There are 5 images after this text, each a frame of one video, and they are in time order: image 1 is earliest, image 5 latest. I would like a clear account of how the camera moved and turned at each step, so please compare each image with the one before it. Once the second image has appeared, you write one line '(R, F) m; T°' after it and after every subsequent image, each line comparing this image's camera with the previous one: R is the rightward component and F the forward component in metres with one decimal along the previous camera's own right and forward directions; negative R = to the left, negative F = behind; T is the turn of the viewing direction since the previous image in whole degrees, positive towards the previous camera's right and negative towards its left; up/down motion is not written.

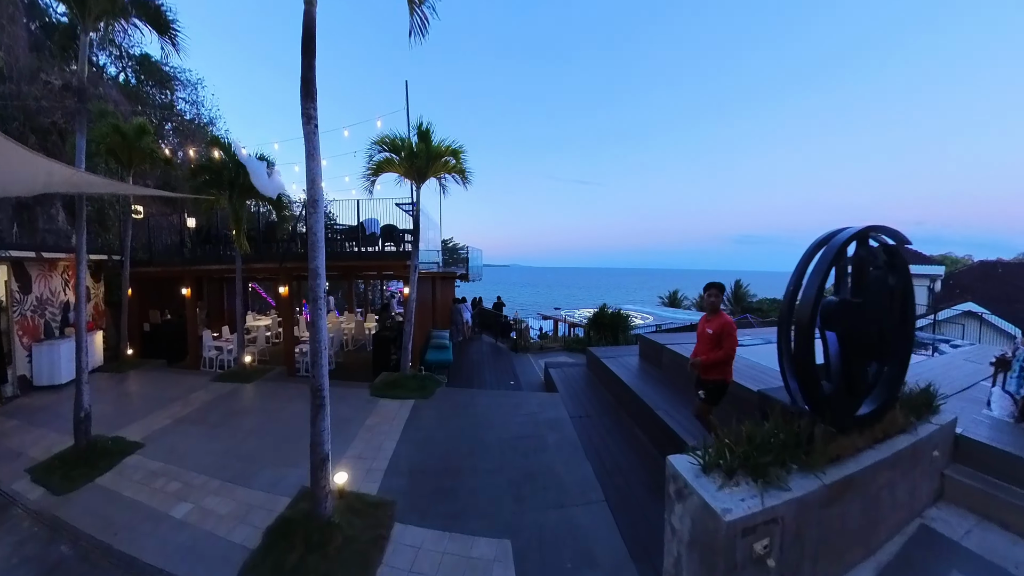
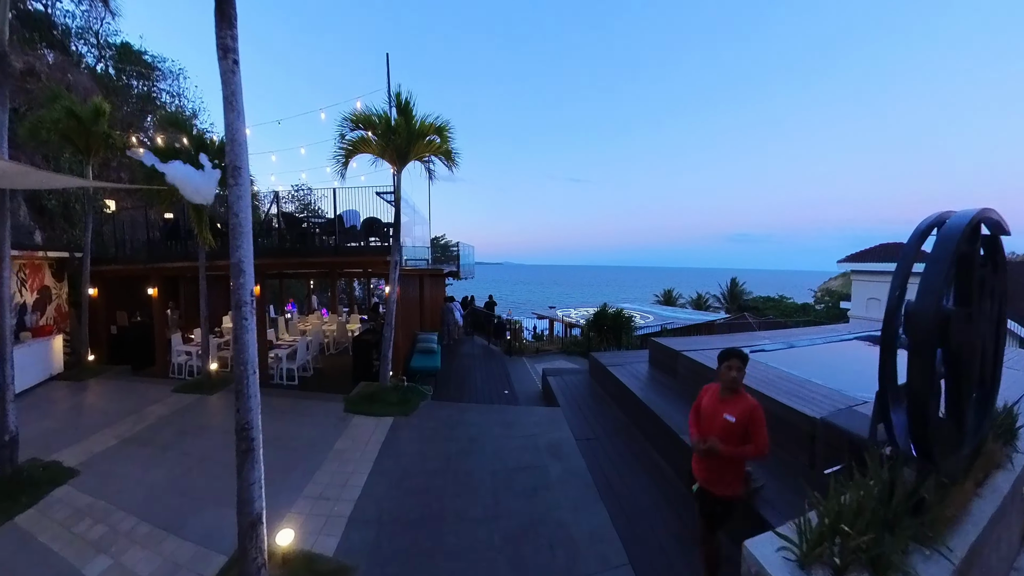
(0.0, +0.7) m; +1°
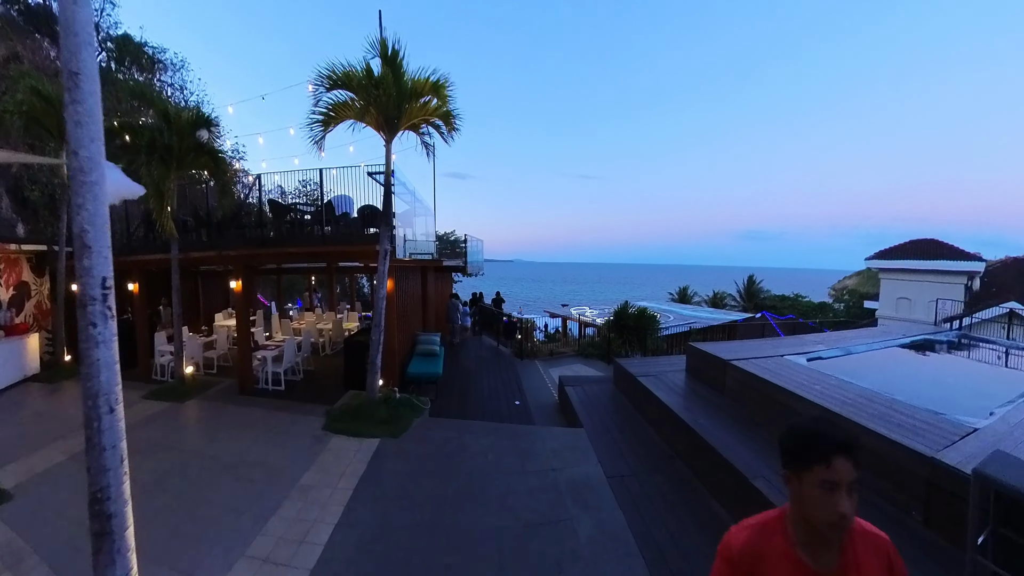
(0.0, +0.8) m; -1°
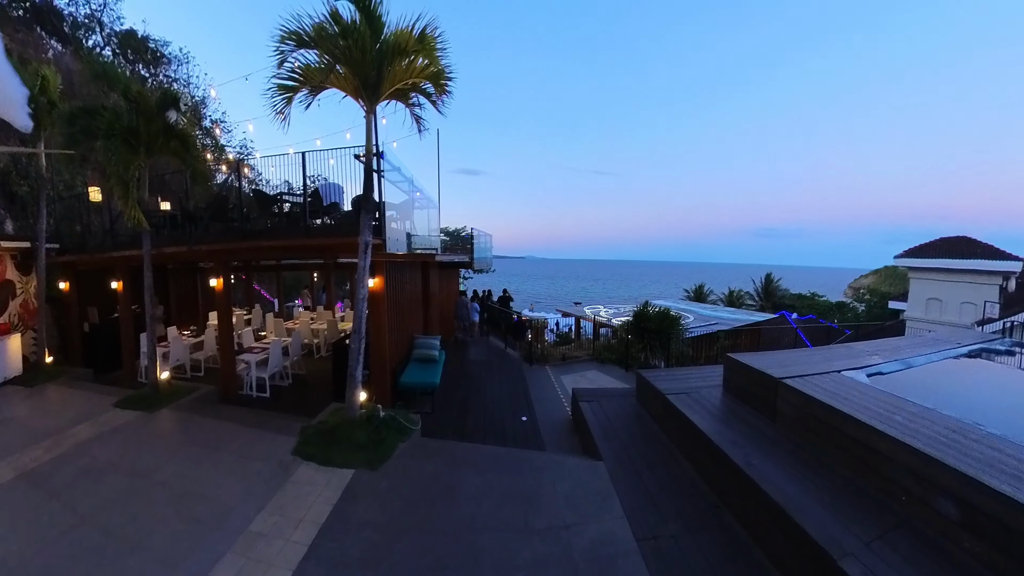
(+0.1, +0.6) m; -1°
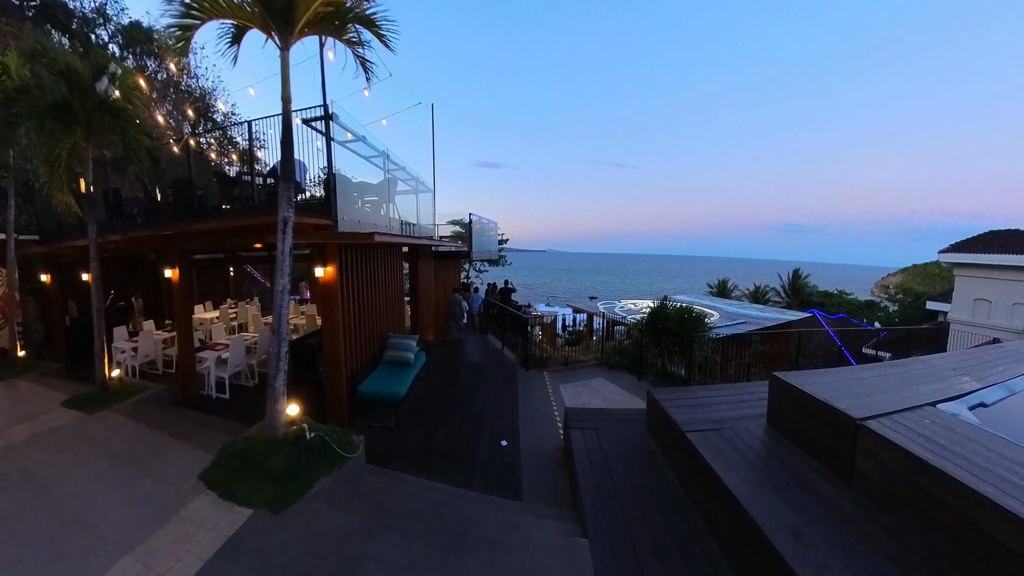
(+0.3, +0.8) m; -3°
